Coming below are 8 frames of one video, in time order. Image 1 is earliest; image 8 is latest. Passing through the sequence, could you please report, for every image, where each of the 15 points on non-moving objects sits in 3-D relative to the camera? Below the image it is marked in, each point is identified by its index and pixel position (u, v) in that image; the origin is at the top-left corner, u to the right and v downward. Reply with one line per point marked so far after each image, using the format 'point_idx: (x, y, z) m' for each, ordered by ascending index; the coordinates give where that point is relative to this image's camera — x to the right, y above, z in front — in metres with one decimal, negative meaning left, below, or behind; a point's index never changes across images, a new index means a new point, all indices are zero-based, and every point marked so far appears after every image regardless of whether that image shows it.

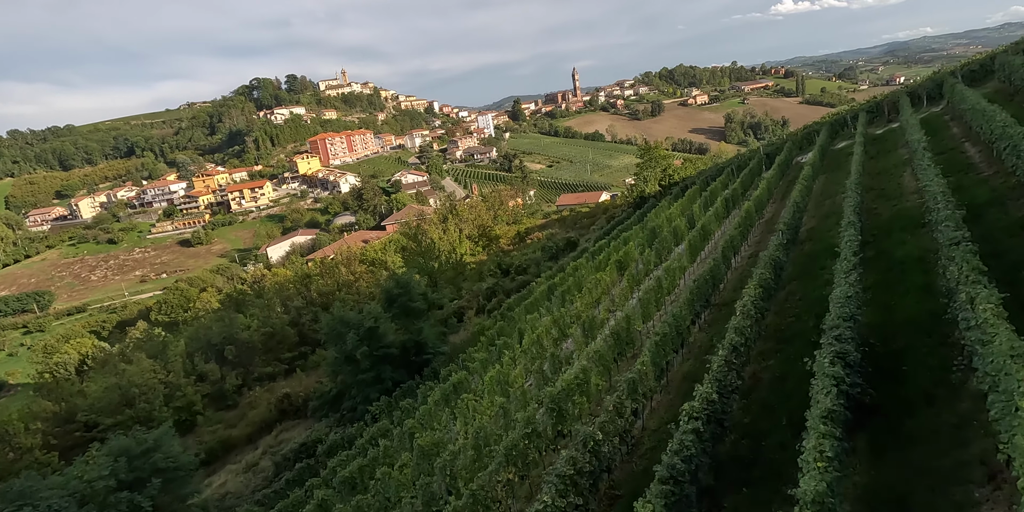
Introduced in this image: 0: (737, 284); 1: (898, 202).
0: (+7.3, -0.9, +17.8) m
1: (+12.5, +1.7, +17.8) m
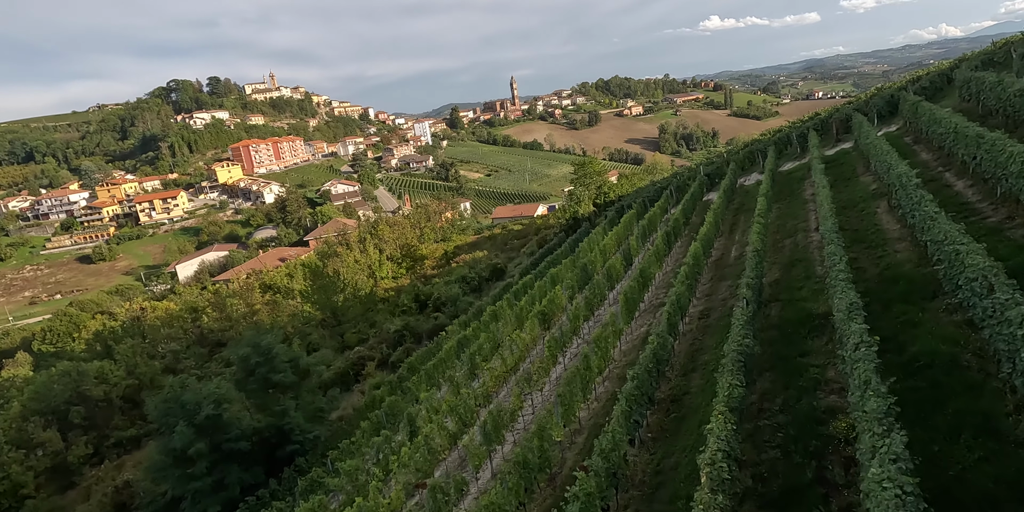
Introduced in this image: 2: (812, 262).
0: (+4.3, -2.7, +13.4) m
1: (+9.4, +0.1, +13.9) m
2: (+8.5, -0.2, +15.7) m
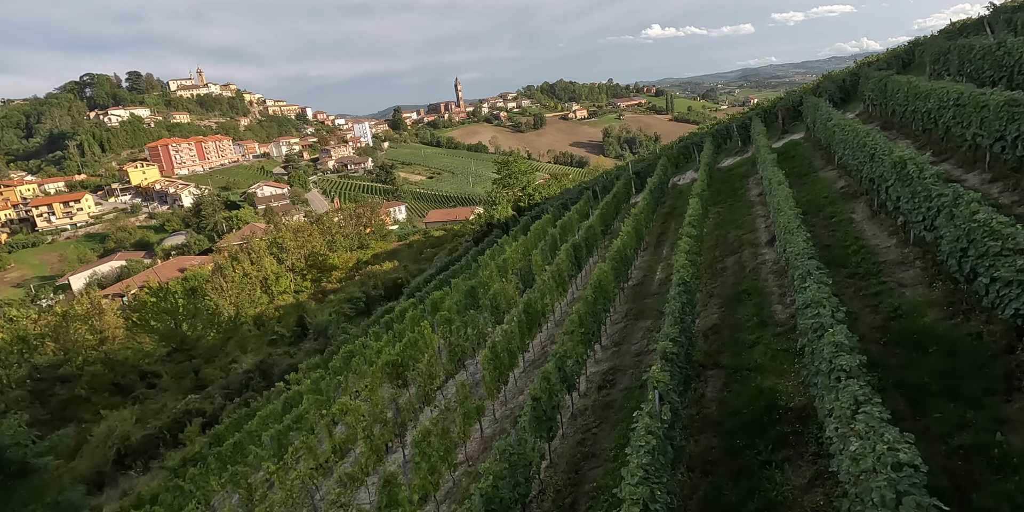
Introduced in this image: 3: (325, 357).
0: (+0.7, -3.3, +7.5) m
1: (+5.8, -0.5, +8.6) m
2: (+4.7, -0.8, +10.3) m
3: (-6.8, -3.7, +20.0) m
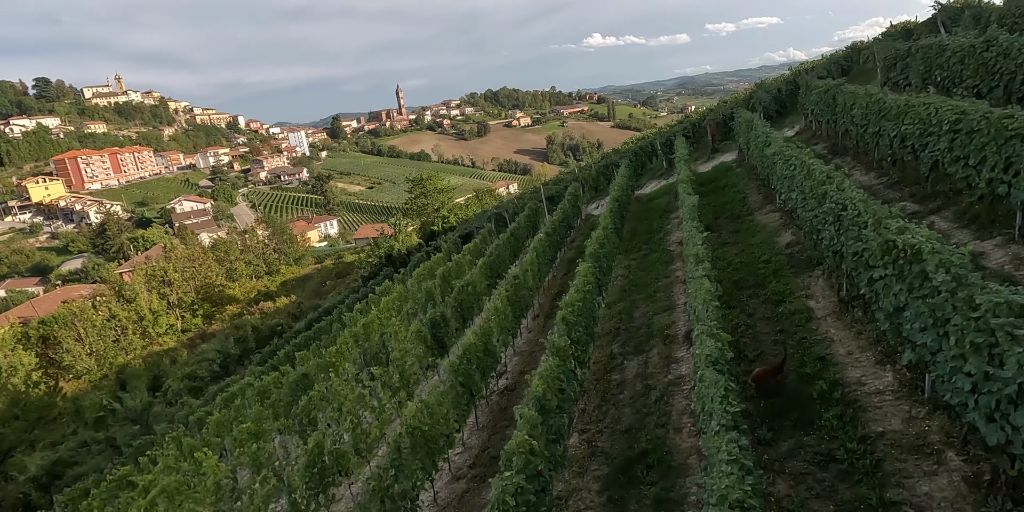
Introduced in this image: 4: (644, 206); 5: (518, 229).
0: (-2.0, -4.9, +2.7) m
1: (+2.9, -2.0, +4.2) m
2: (+1.7, -2.3, +5.8) m
3: (-10.5, -5.7, +14.4) m
4: (+4.1, +1.5, +17.1) m
5: (+0.2, +0.9, +18.6) m
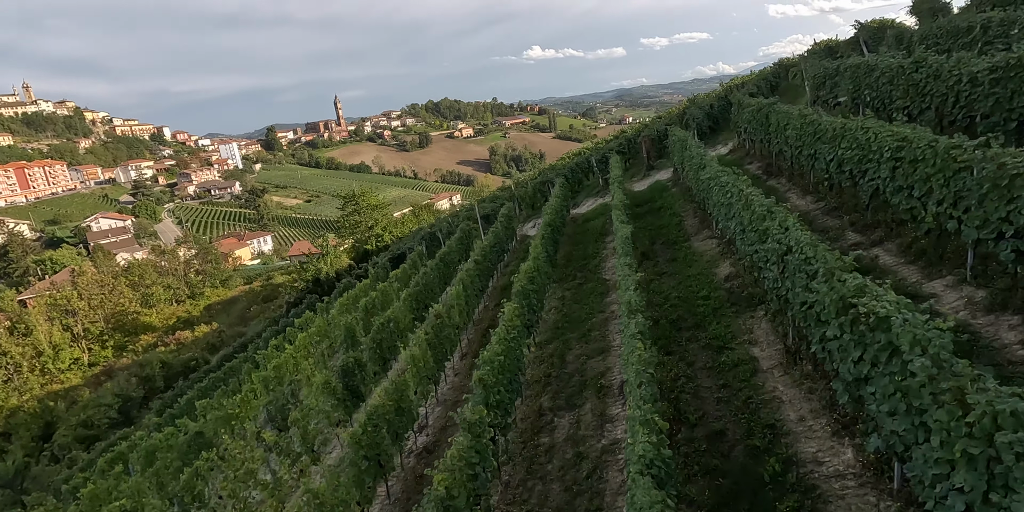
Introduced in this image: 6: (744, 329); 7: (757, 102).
0: (-2.5, -5.5, +1.2) m
1: (+2.1, -2.5, +3.3) m
2: (+0.8, -2.9, +4.7) m
3: (-12.1, -6.7, +12.1) m
4: (+2.0, +0.8, +16.3) m
5: (-2.0, +0.1, +17.4) m
6: (+3.1, -1.0, +7.5) m
7: (+6.3, +4.0, +14.3) m
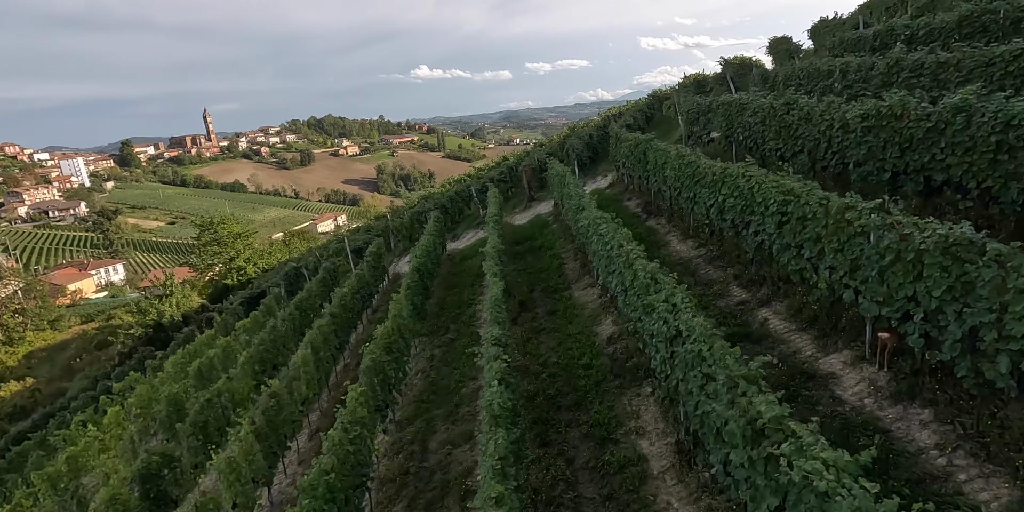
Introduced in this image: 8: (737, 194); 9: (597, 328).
0: (-2.8, -6.2, -1.0) m
1: (+1.2, -3.2, +2.0) m
2: (-0.3, -3.6, +3.1) m
3: (-14.3, -8.0, +7.7) m
4: (-1.5, -0.3, +14.9) m
5: (-5.6, -1.2, +15.2) m
6: (+1.4, -1.8, +6.4) m
7: (+3.0, +3.0, +13.8) m
8: (+3.1, +0.9, +7.6) m
9: (+1.3, -1.1, +8.5) m
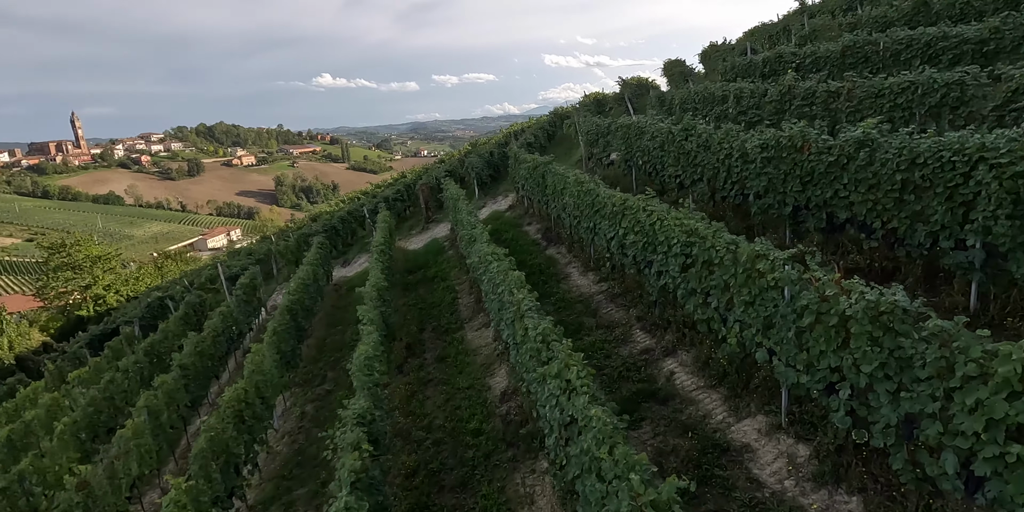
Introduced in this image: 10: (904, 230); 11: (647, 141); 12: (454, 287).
0: (-2.7, -6.6, -2.7) m
1: (+0.7, -3.6, +1.0) m
2: (-1.0, -4.1, +1.9) m
3: (-15.5, -8.8, +4.0) m
4: (-4.1, -1.1, +13.3) m
5: (-8.2, -2.0, +12.9) m
6: (+0.1, -2.3, +5.3) m
7: (+0.5, +2.3, +13.0) m
8: (+1.6, +0.3, +6.9) m
9: (-0.3, -1.7, +7.4) m
10: (+3.7, +0.2, +5.3) m
11: (+2.6, +2.2, +10.5) m
12: (-1.2, -0.6, +11.1) m
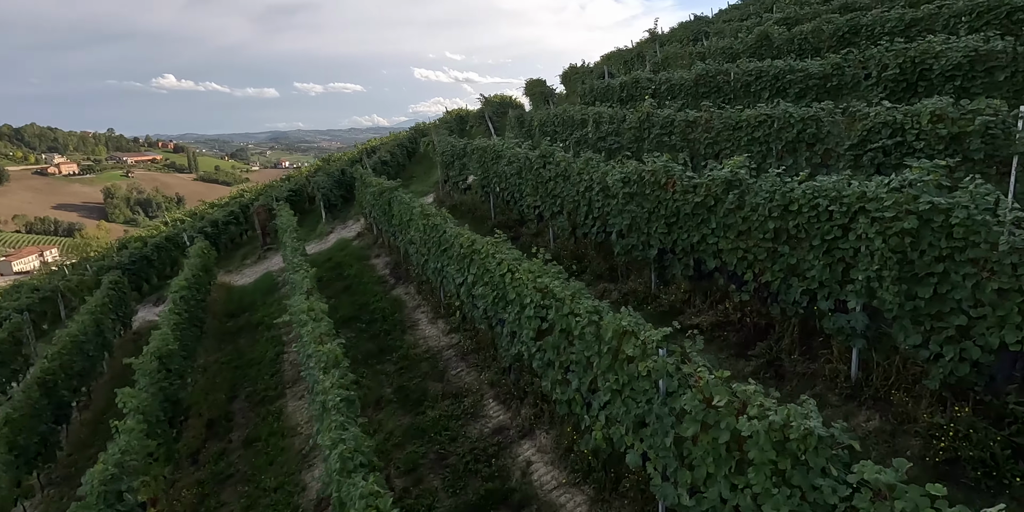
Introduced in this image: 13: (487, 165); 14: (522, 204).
0: (-2.1, -7.0, -4.7) m
1: (+0.3, -4.0, -0.3) m
2: (-1.5, -4.6, +0.1) m
3: (-16.0, -9.6, -1.1) m
4: (-7.2, -1.9, +10.7) m
5: (-11.1, -2.9, +9.3) m
6: (-1.3, -2.9, +3.8) m
7: (-2.8, +1.6, +11.5) m
8: (-0.3, -0.2, +5.7) m
9: (-2.2, -2.3, +5.8) m
10: (+2.2, -0.2, +4.6) m
11: (-0.1, +1.5, +9.5) m
12: (-3.9, -1.4, +9.2) m
13: (-0.5, +1.6, +10.1) m
14: (+0.2, +0.8, +8.9) m
